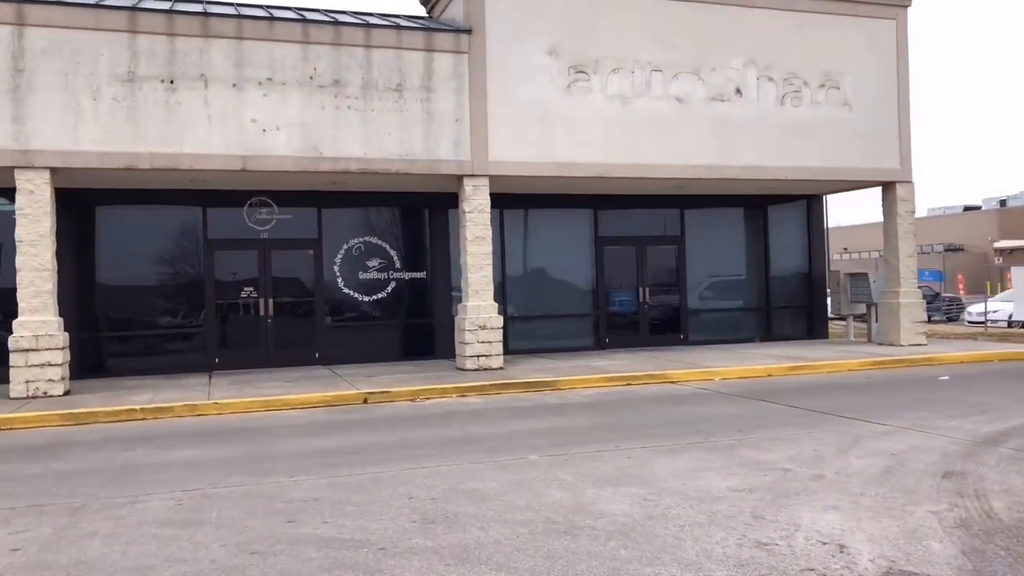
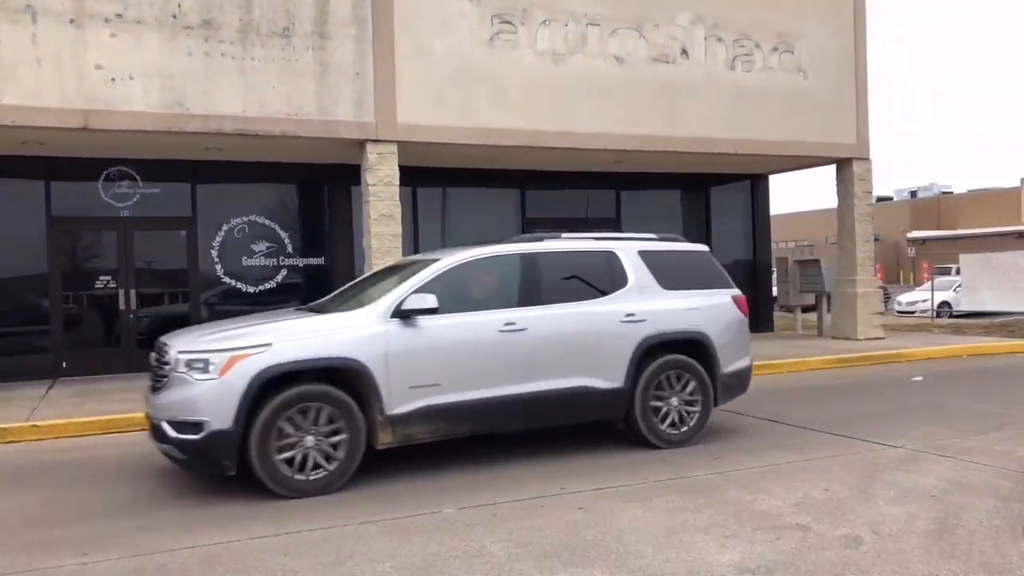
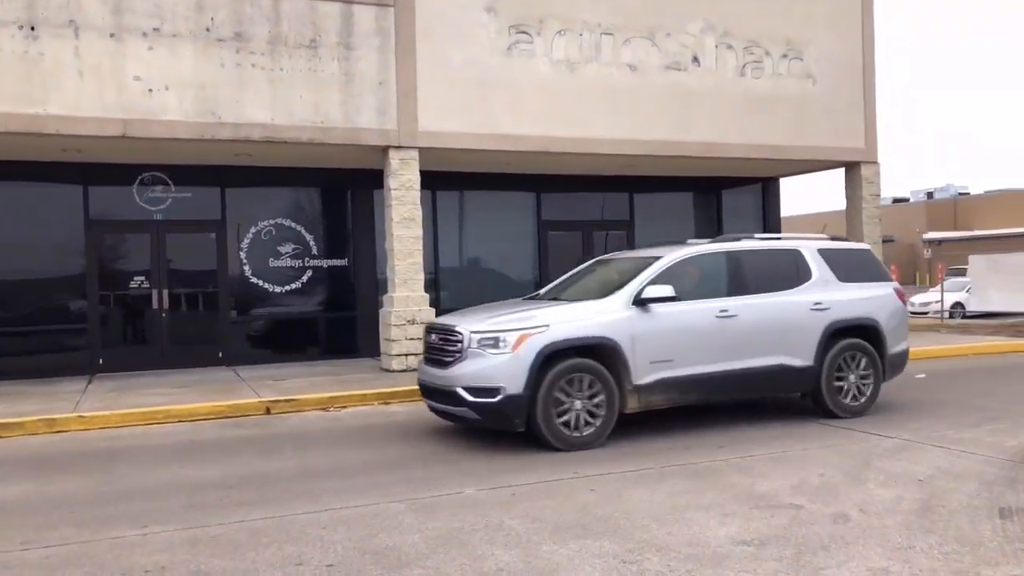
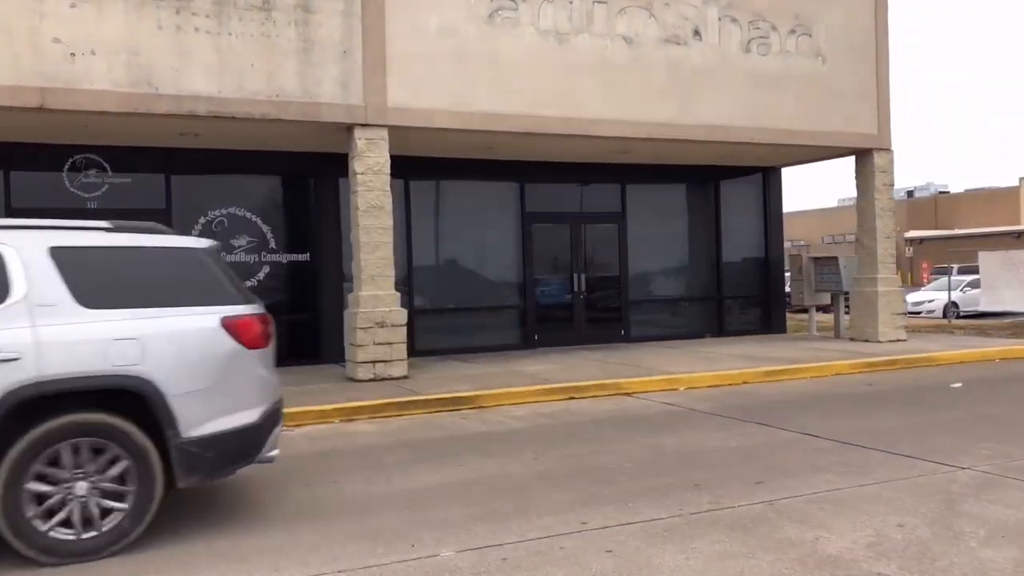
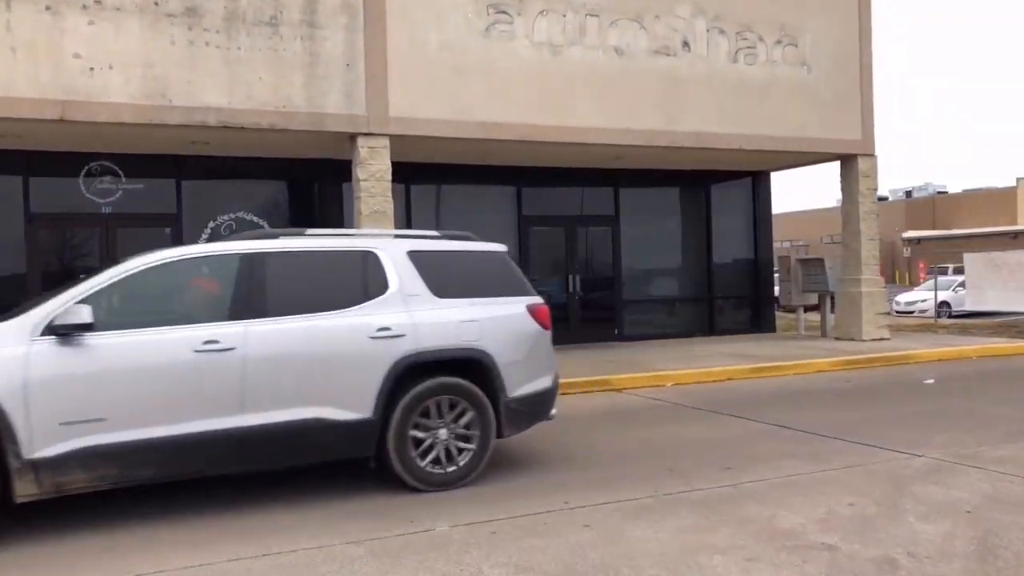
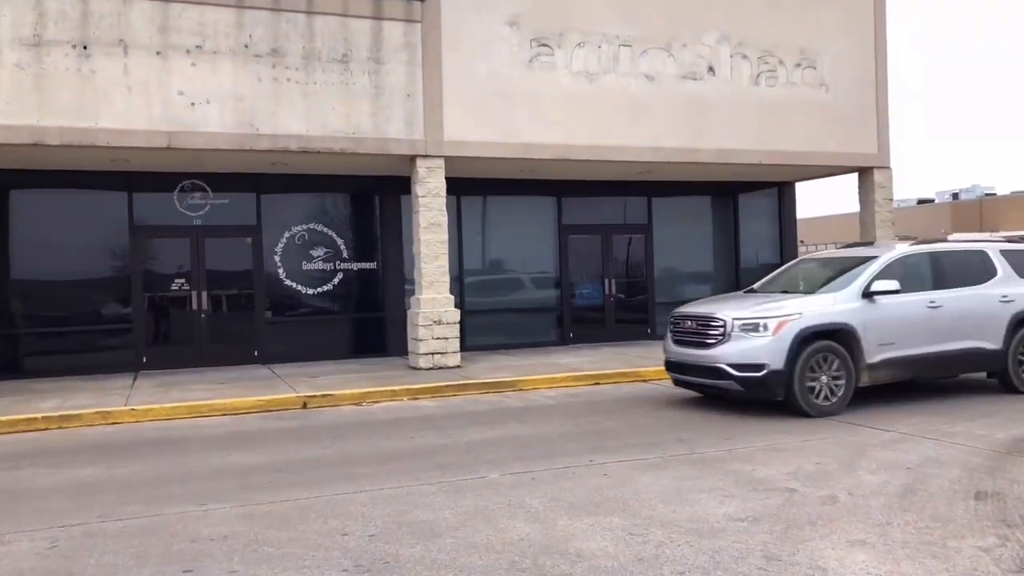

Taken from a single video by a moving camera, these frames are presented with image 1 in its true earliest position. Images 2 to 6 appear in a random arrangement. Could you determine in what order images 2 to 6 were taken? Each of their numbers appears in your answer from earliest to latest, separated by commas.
6, 3, 2, 5, 4
